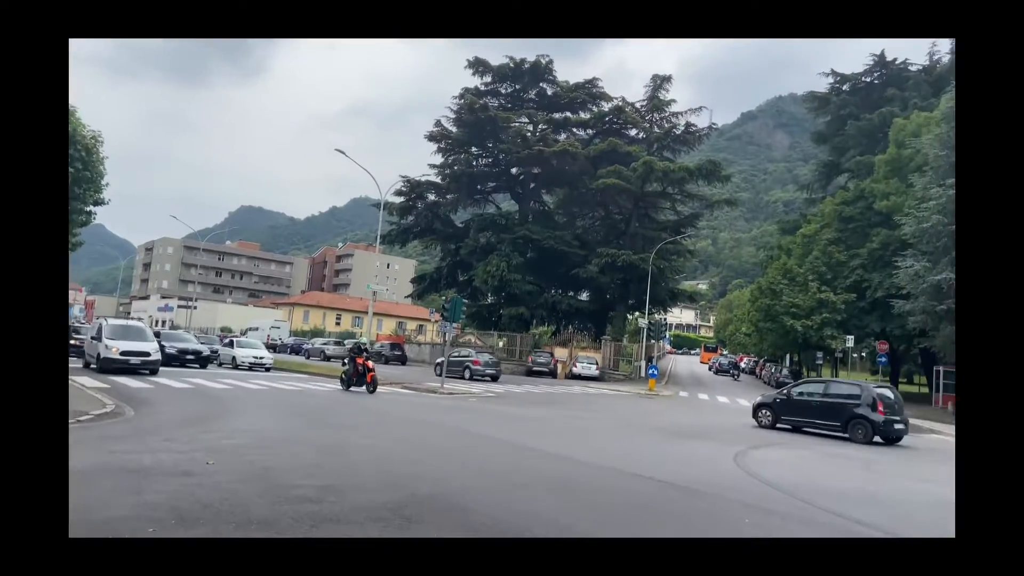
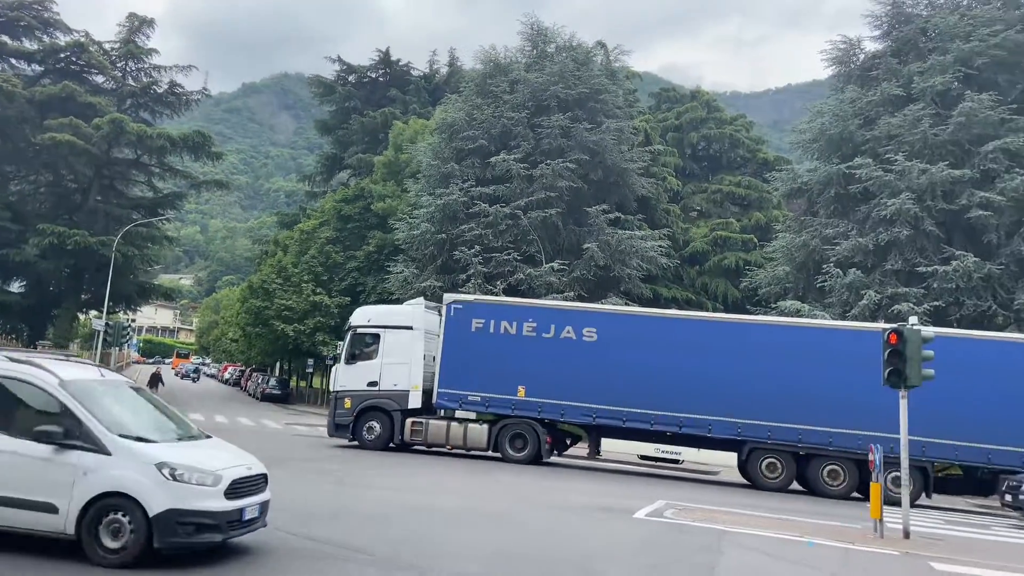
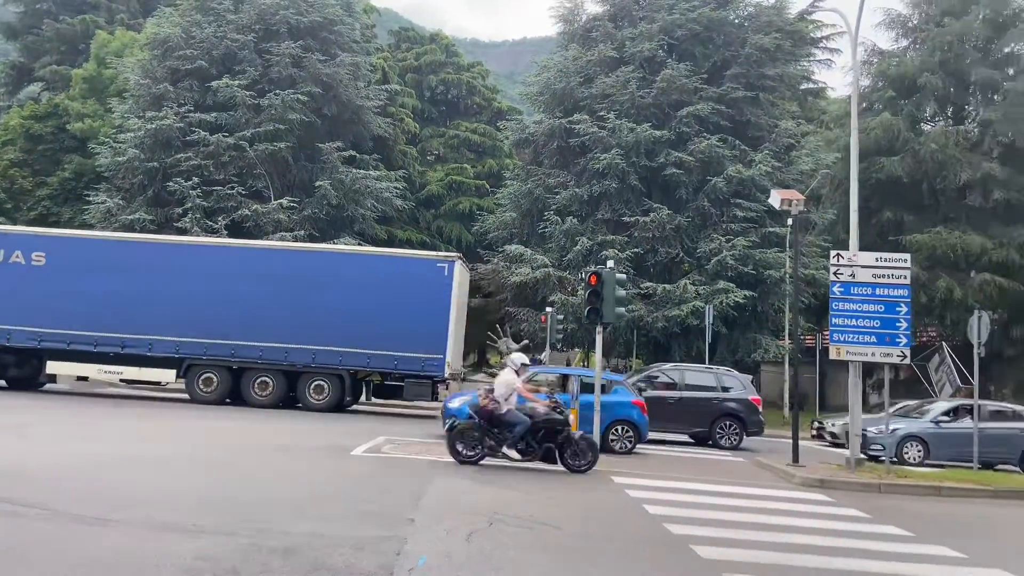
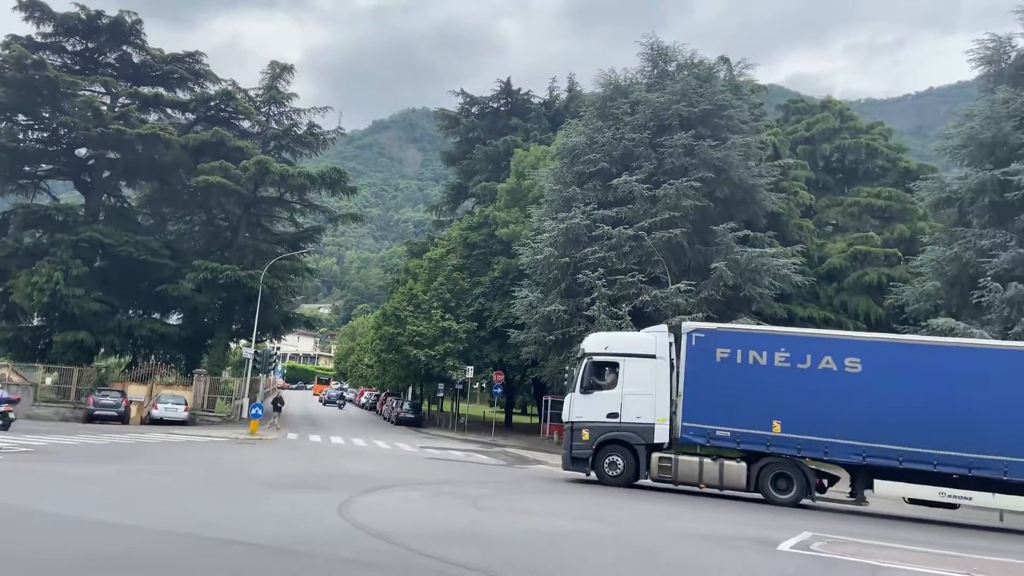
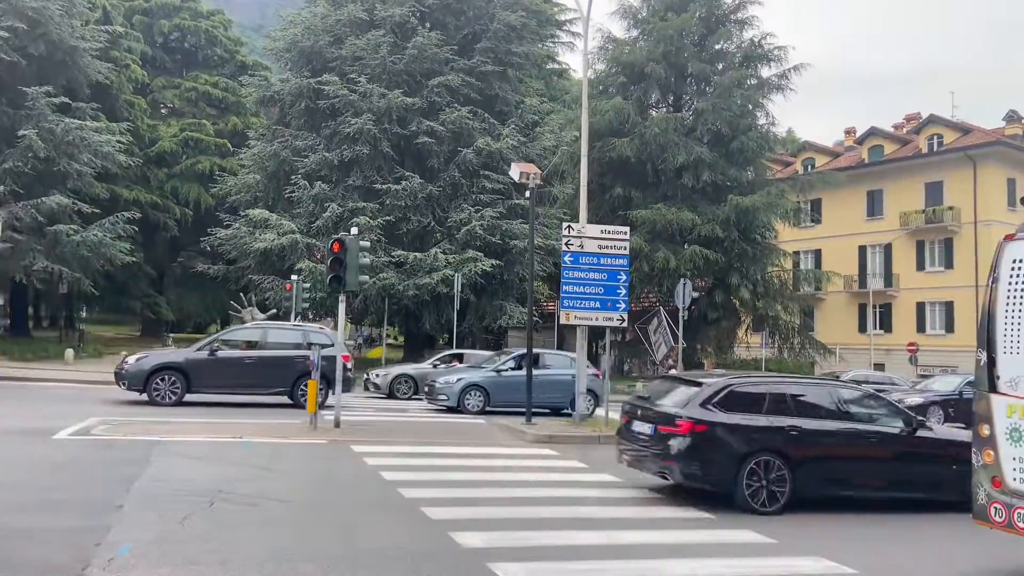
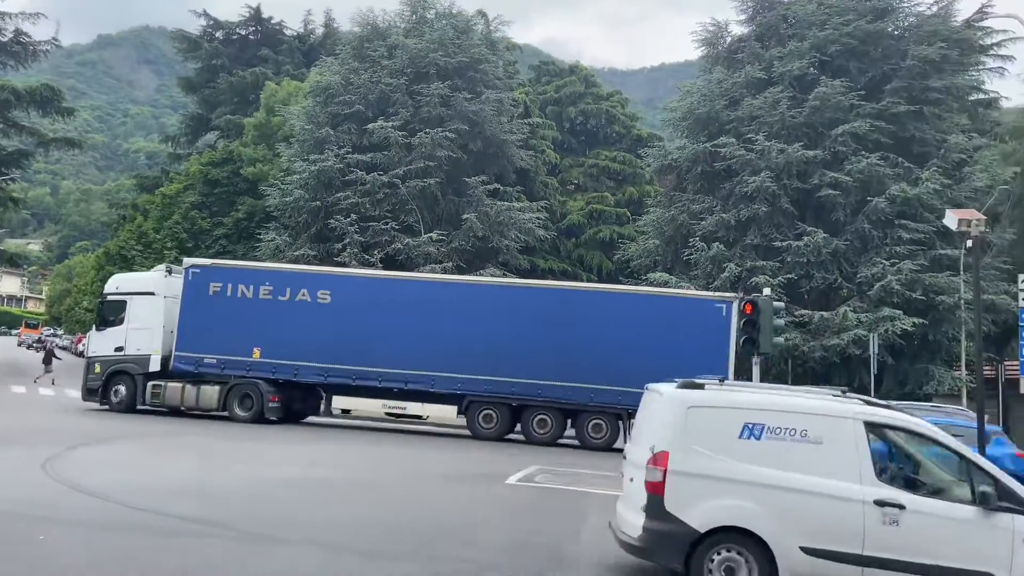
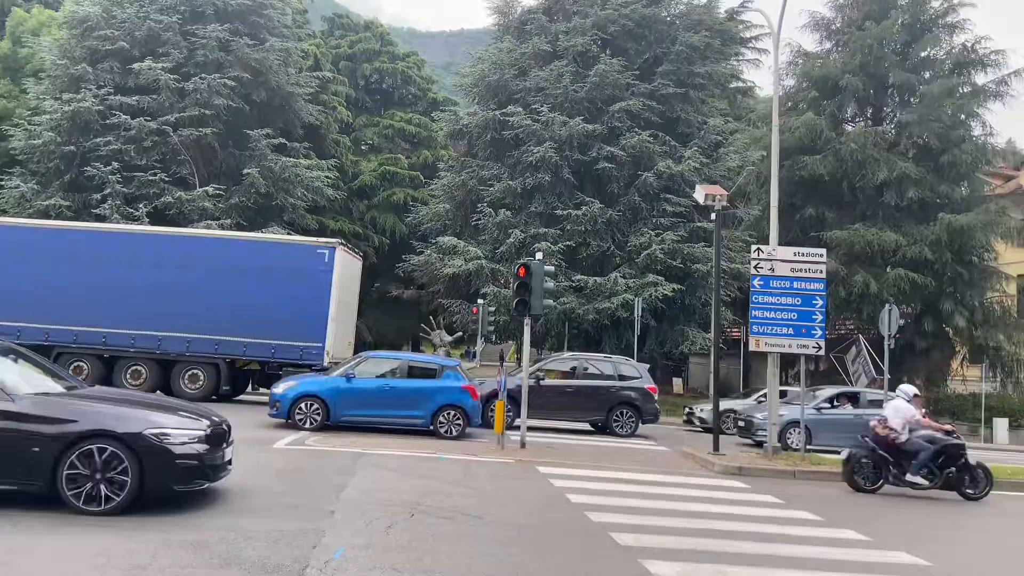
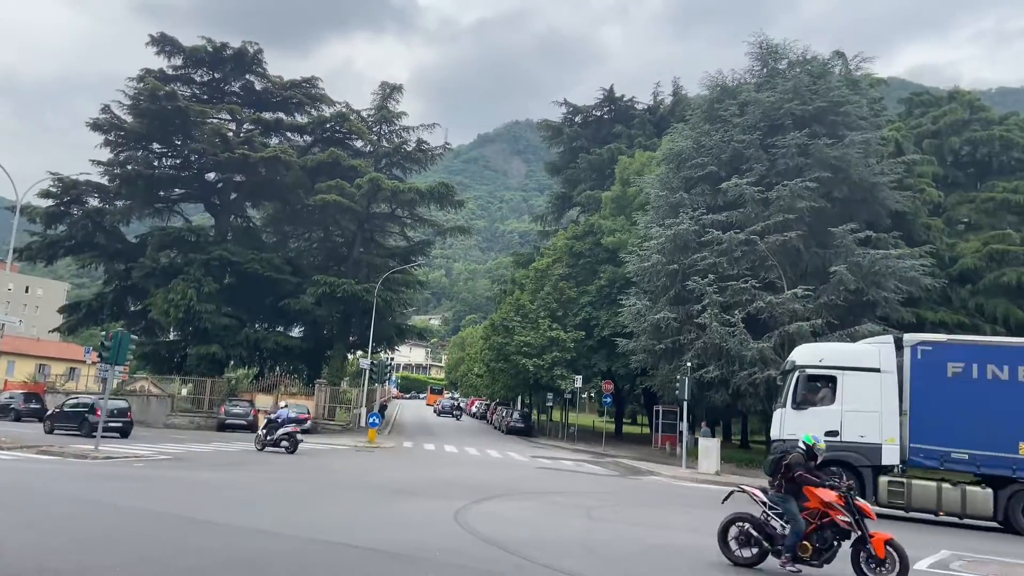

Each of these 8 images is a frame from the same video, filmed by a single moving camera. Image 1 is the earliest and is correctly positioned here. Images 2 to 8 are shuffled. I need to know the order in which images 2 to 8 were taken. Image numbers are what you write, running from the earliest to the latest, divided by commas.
8, 4, 2, 6, 3, 7, 5
